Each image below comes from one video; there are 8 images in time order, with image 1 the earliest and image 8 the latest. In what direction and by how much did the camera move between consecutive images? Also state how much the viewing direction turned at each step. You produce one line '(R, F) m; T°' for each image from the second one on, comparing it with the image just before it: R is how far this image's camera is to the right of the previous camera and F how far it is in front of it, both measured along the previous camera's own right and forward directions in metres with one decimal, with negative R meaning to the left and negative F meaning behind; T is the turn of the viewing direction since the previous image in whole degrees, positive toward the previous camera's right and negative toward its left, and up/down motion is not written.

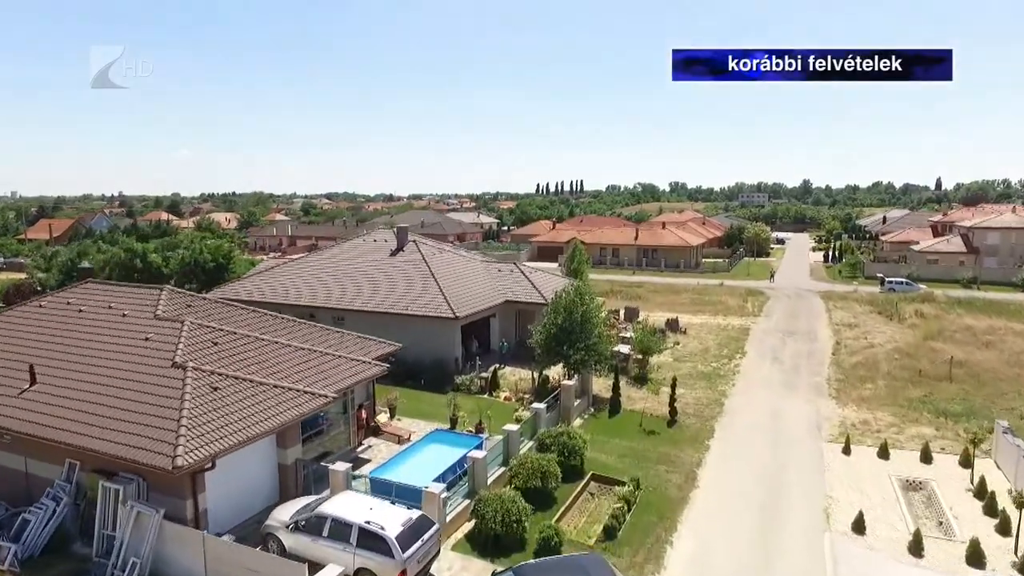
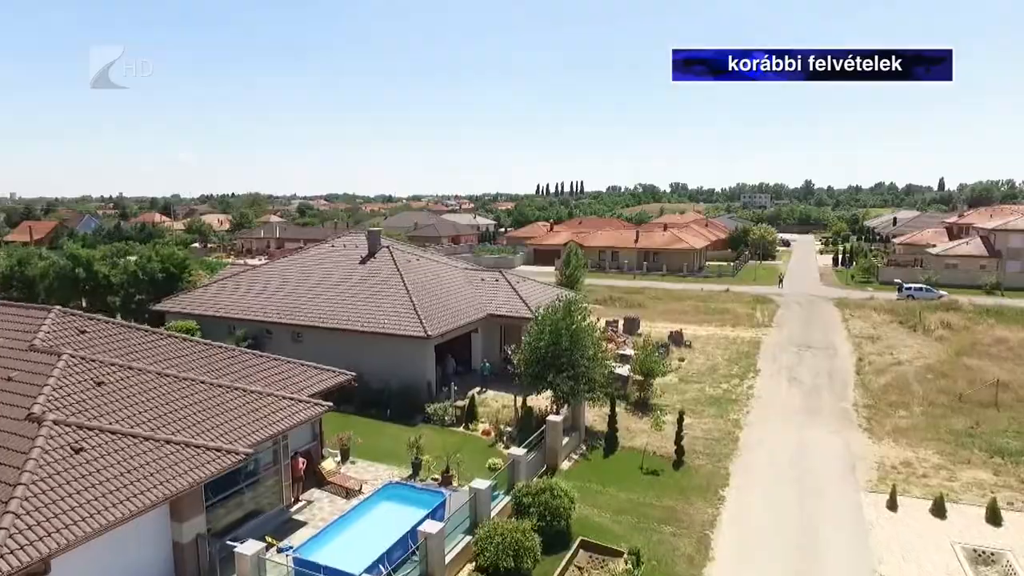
(+0.7, +3.3) m; 0°
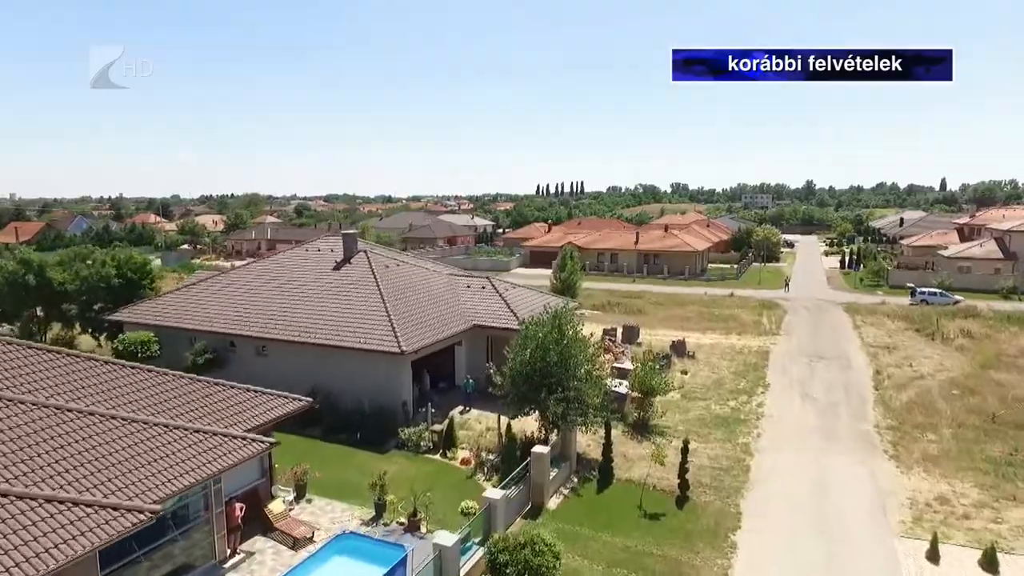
(+0.5, +2.2) m; 0°
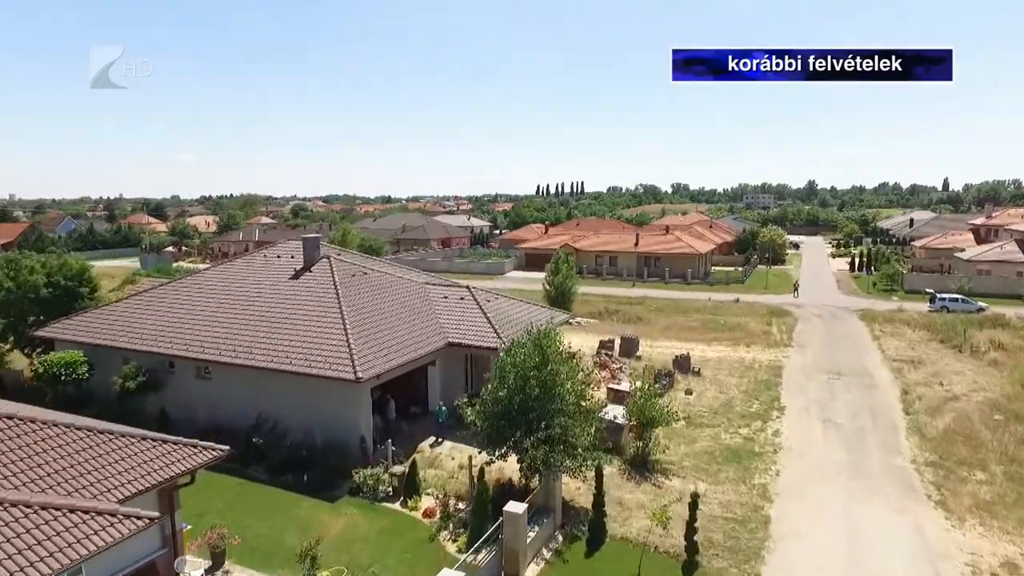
(+0.6, +2.9) m; 0°
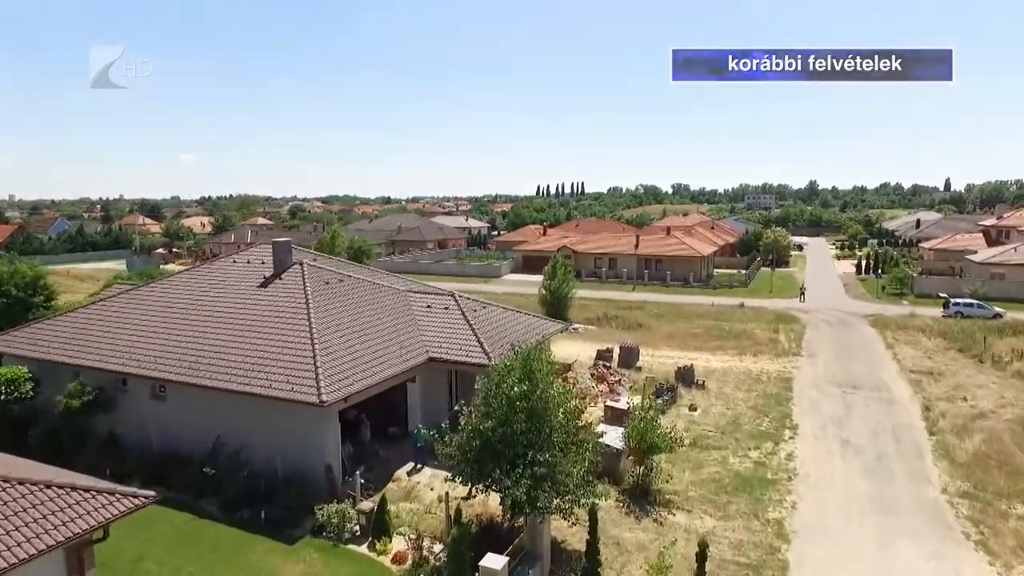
(+0.4, +1.8) m; 0°
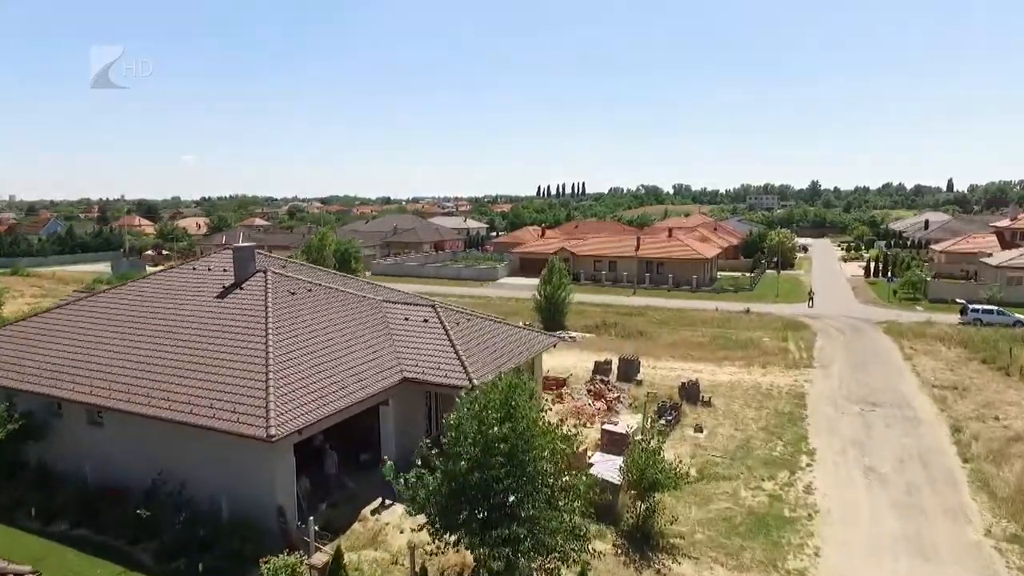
(+0.4, +2.0) m; 0°
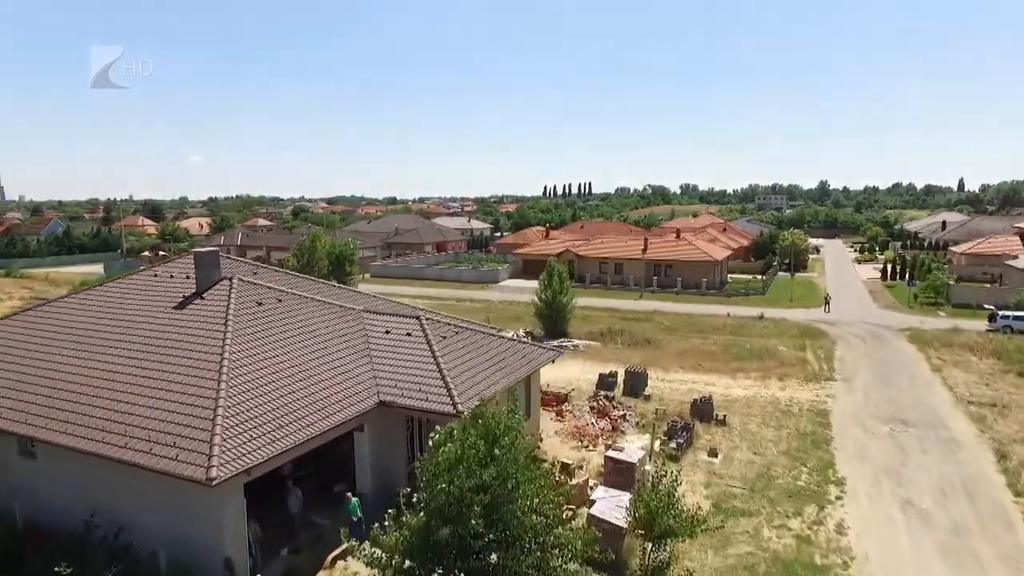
(+0.3, +2.0) m; -1°
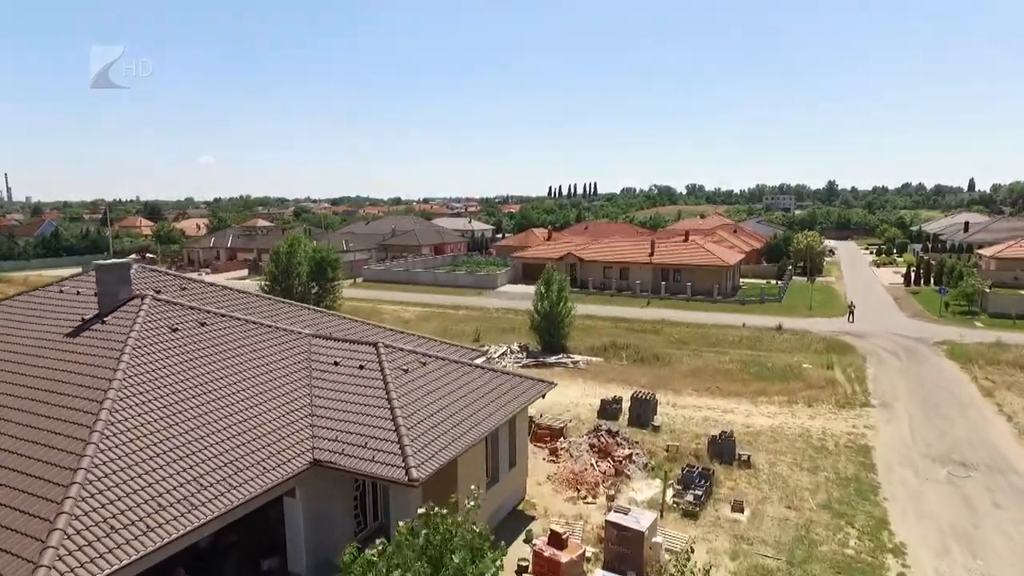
(+0.6, +3.3) m; 0°
